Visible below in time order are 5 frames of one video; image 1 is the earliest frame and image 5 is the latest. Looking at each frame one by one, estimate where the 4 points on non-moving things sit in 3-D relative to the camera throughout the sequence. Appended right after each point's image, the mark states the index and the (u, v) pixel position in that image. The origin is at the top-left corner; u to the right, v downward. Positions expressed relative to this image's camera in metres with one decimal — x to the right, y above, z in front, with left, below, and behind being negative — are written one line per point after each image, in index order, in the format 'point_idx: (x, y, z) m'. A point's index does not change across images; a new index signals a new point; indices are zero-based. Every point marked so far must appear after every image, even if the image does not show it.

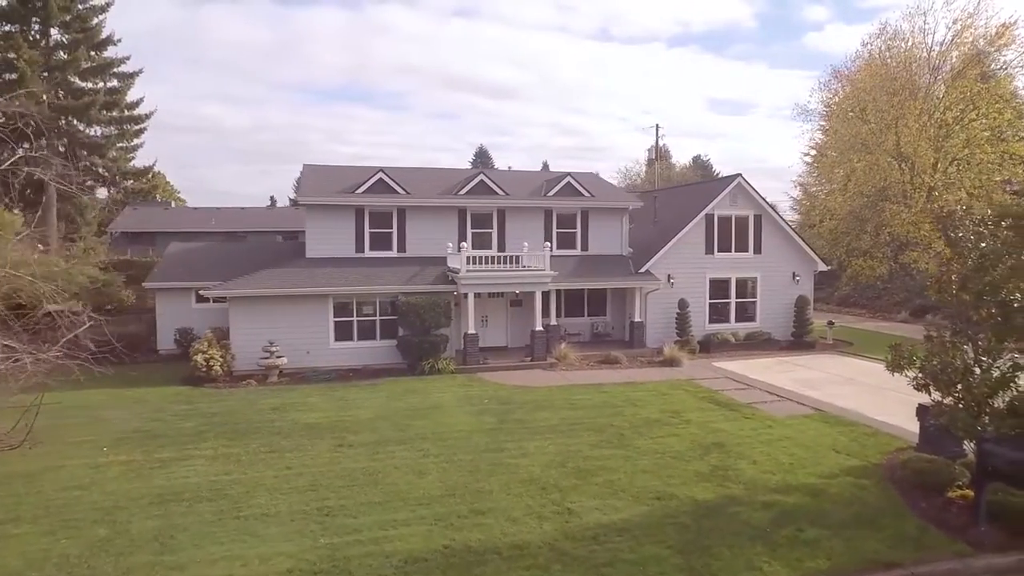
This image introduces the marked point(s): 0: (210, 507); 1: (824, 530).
0: (-4.4, -3.2, +9.8) m
1: (+4.3, -3.3, +9.2) m
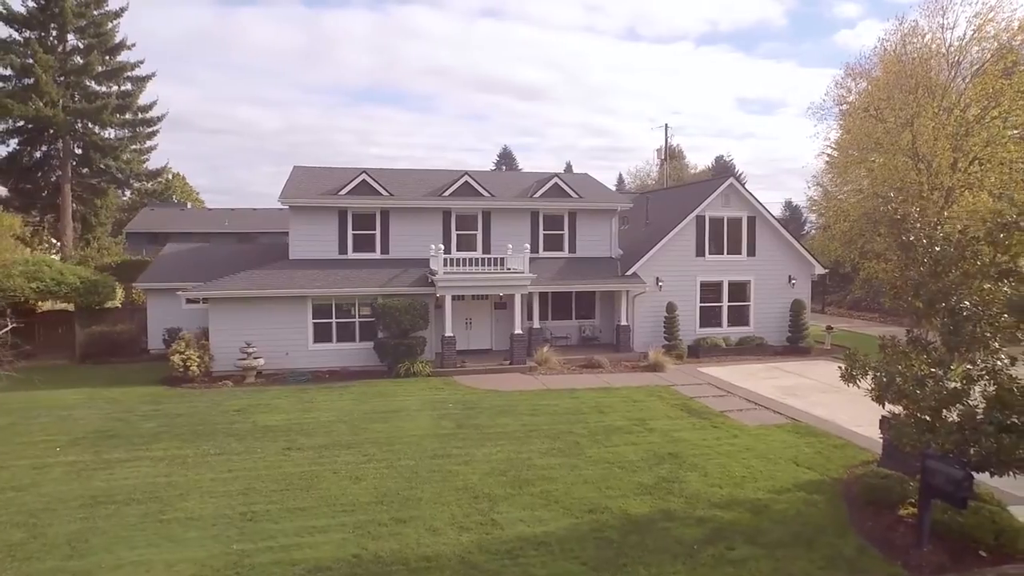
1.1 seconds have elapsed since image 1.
0: (-5.4, -3.2, +9.8) m
1: (+3.2, -3.4, +8.8) m
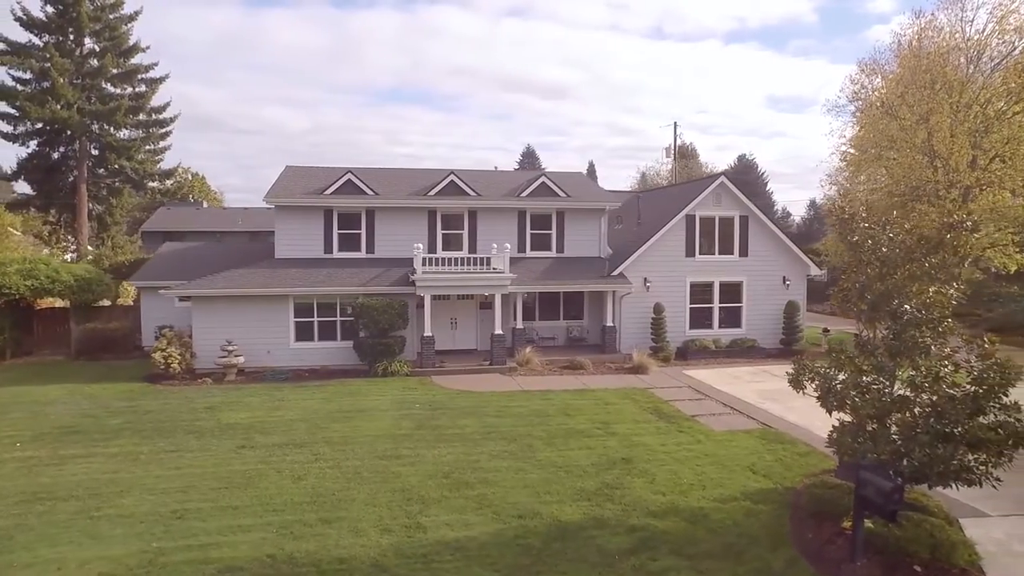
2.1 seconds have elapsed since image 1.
0: (-6.4, -3.2, +9.9) m
1: (+2.1, -3.4, +8.5) m
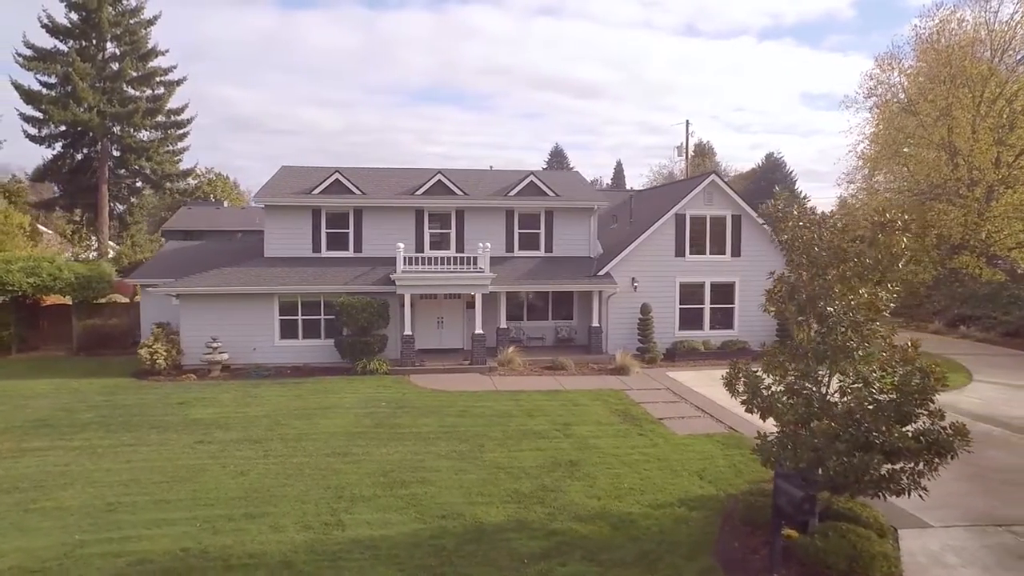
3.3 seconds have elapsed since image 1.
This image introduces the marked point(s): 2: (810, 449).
0: (-7.5, -3.1, +10.2) m
1: (+1.0, -3.4, +8.4) m
2: (+3.6, -1.9, +8.1) m
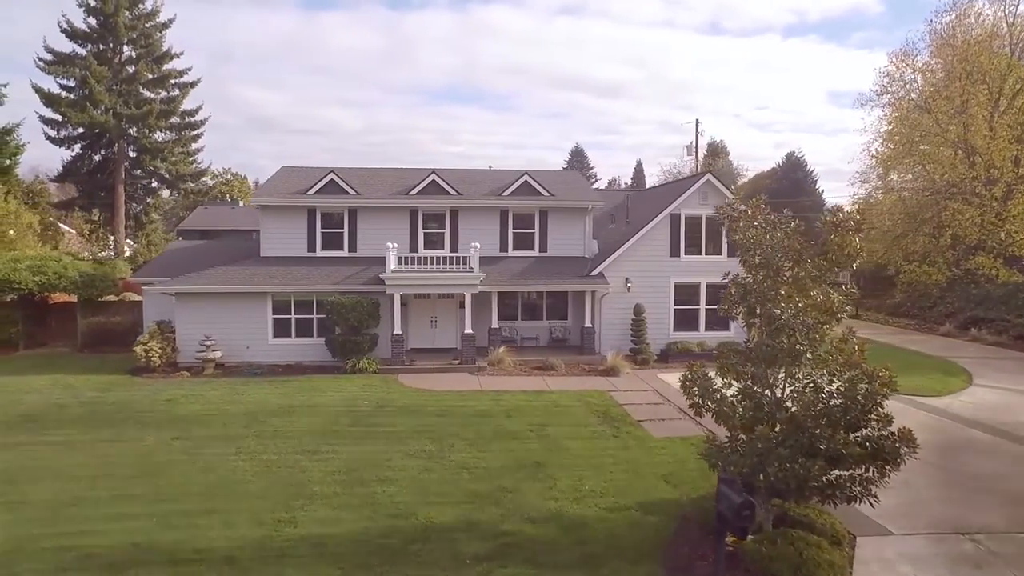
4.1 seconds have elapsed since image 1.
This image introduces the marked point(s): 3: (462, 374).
0: (-8.1, -3.1, +10.4) m
1: (+0.3, -3.4, +8.3) m
2: (+2.9, -2.0, +8.0) m
3: (-1.4, -2.4, +18.8) m
